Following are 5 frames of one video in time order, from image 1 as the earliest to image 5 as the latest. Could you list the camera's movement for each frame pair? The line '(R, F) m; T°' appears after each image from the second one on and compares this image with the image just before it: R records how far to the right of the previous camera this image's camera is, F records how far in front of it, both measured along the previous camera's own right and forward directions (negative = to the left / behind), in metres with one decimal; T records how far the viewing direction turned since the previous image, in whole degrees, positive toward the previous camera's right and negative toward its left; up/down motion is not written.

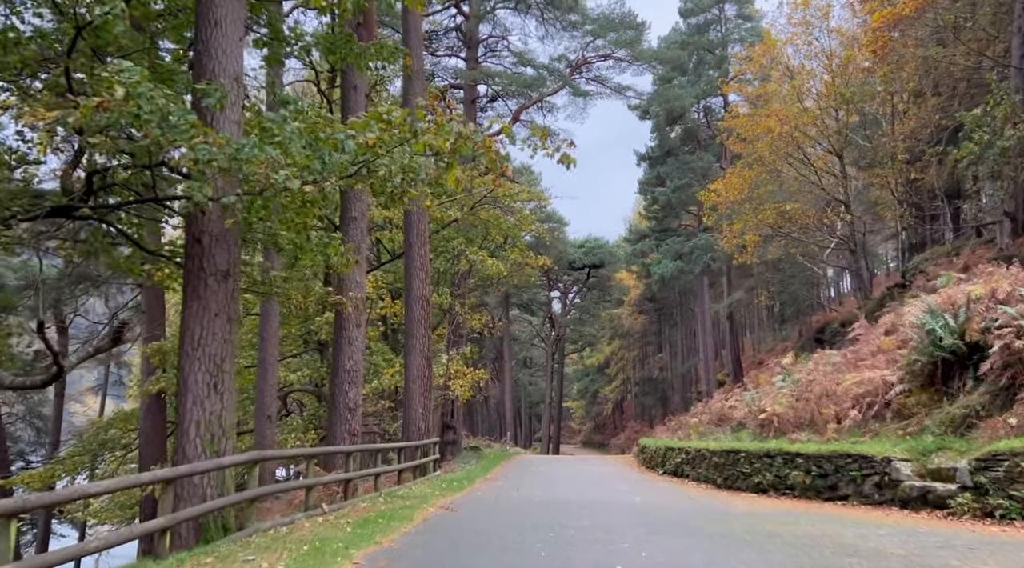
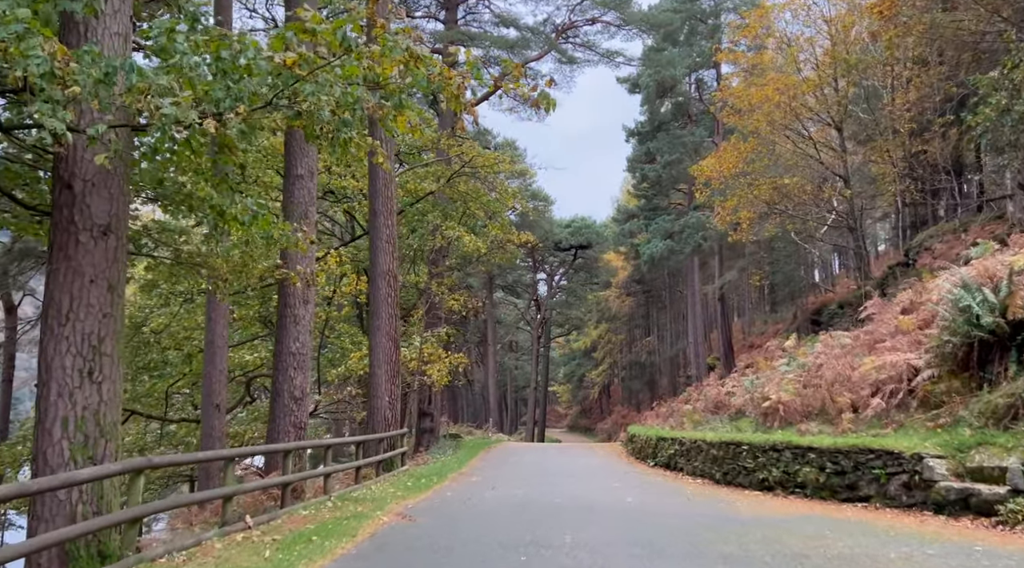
(+0.2, +1.5) m; +1°
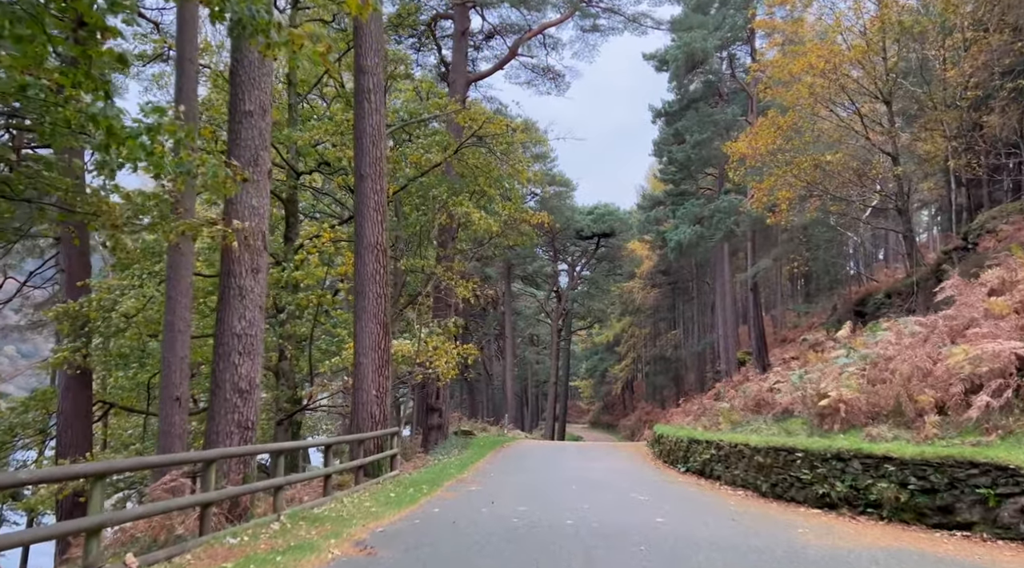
(+0.2, +2.0) m; -2°
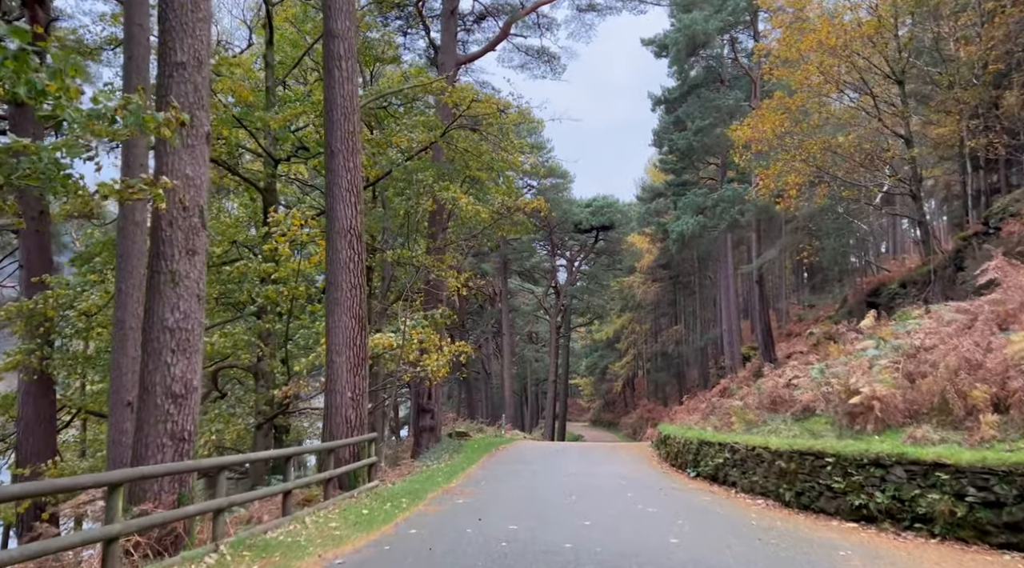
(+0.1, +1.2) m; 0°
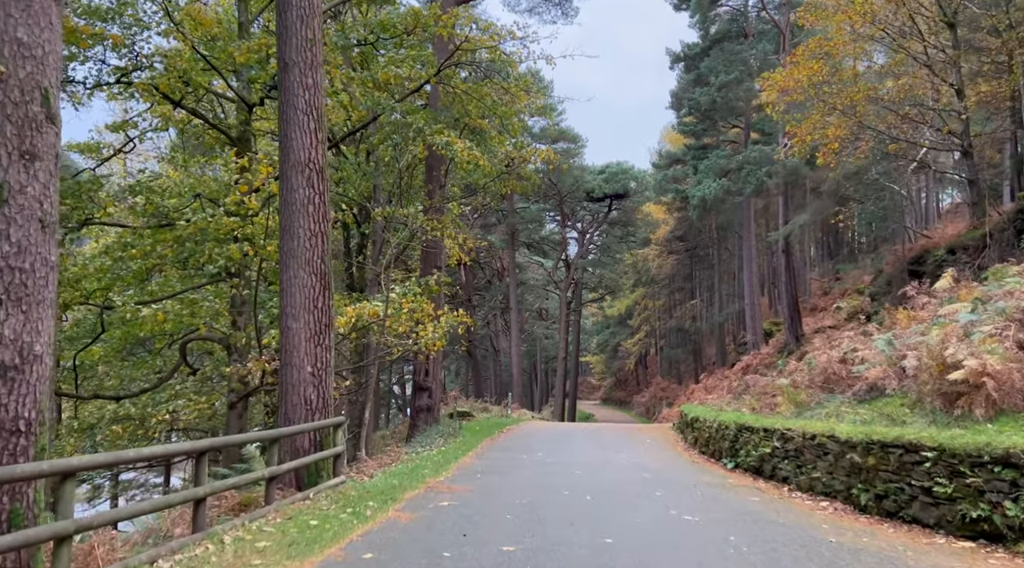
(+0.1, +2.1) m; -1°
